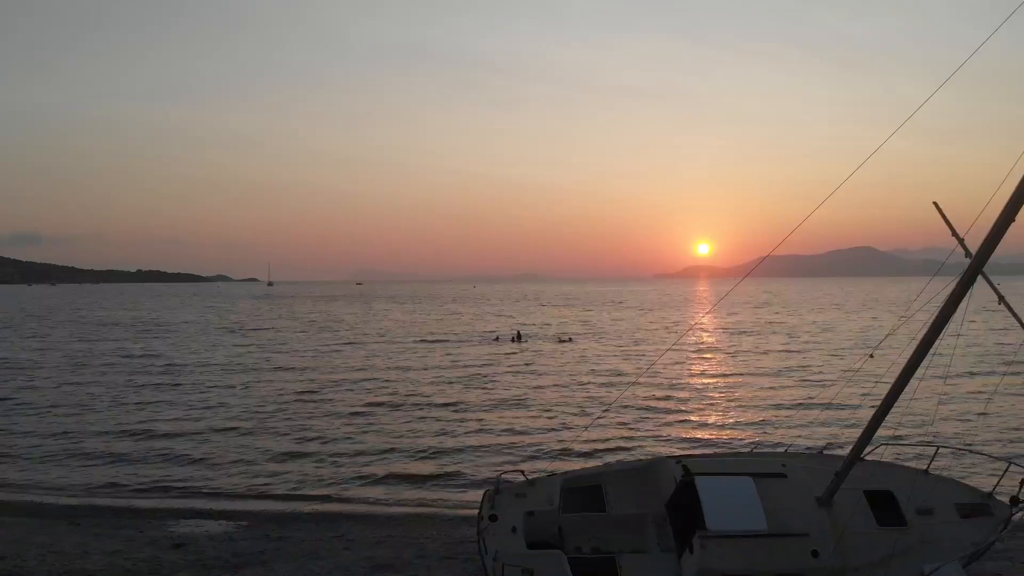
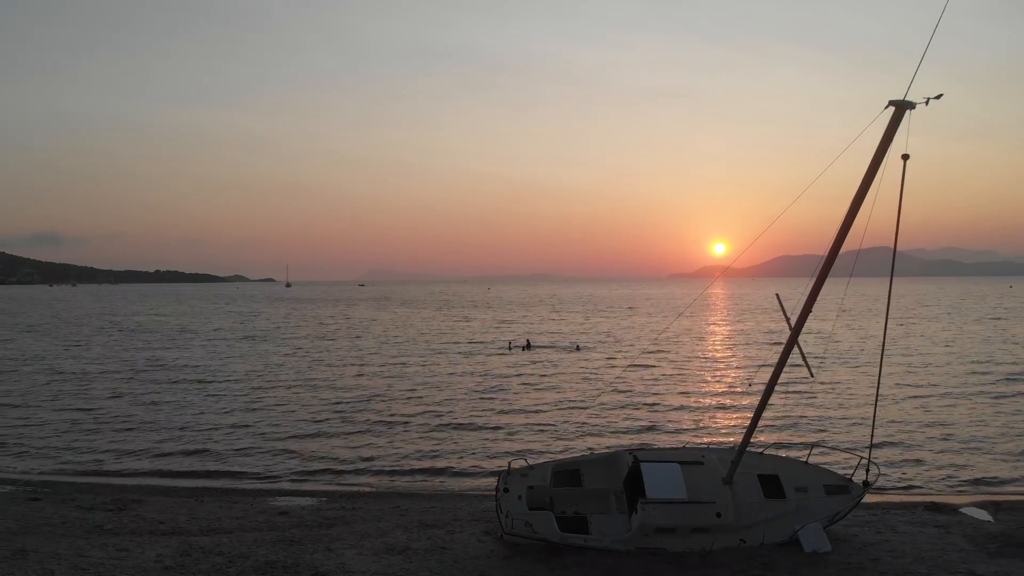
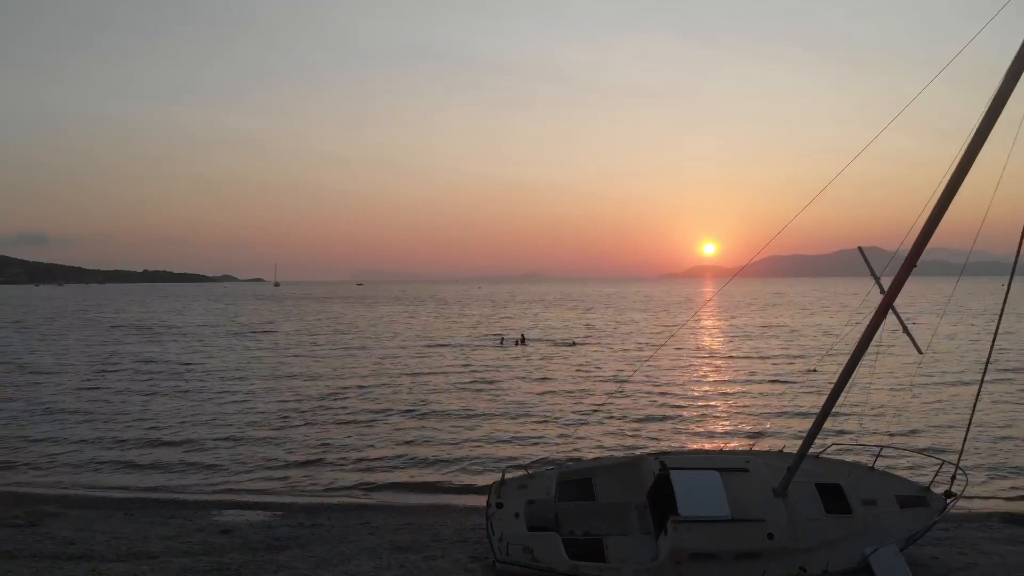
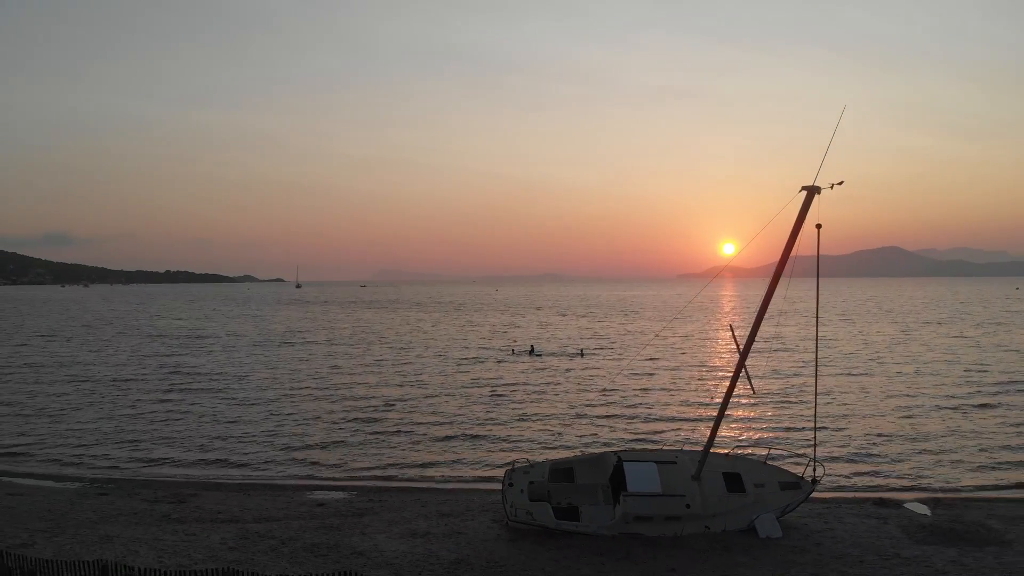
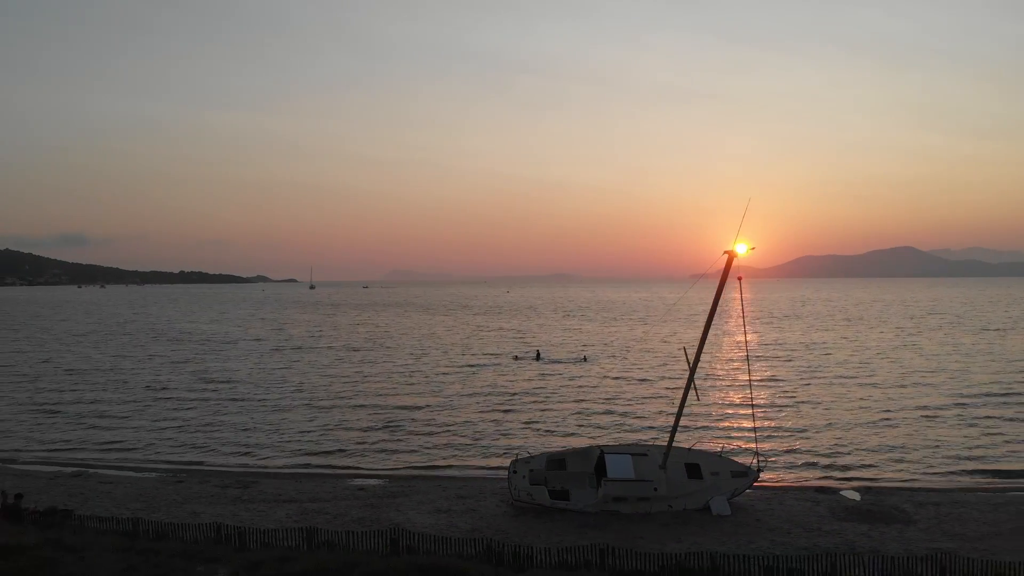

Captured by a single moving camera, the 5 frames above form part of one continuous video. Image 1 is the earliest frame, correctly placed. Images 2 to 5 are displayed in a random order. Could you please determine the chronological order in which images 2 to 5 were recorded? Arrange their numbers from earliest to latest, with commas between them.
3, 2, 4, 5
